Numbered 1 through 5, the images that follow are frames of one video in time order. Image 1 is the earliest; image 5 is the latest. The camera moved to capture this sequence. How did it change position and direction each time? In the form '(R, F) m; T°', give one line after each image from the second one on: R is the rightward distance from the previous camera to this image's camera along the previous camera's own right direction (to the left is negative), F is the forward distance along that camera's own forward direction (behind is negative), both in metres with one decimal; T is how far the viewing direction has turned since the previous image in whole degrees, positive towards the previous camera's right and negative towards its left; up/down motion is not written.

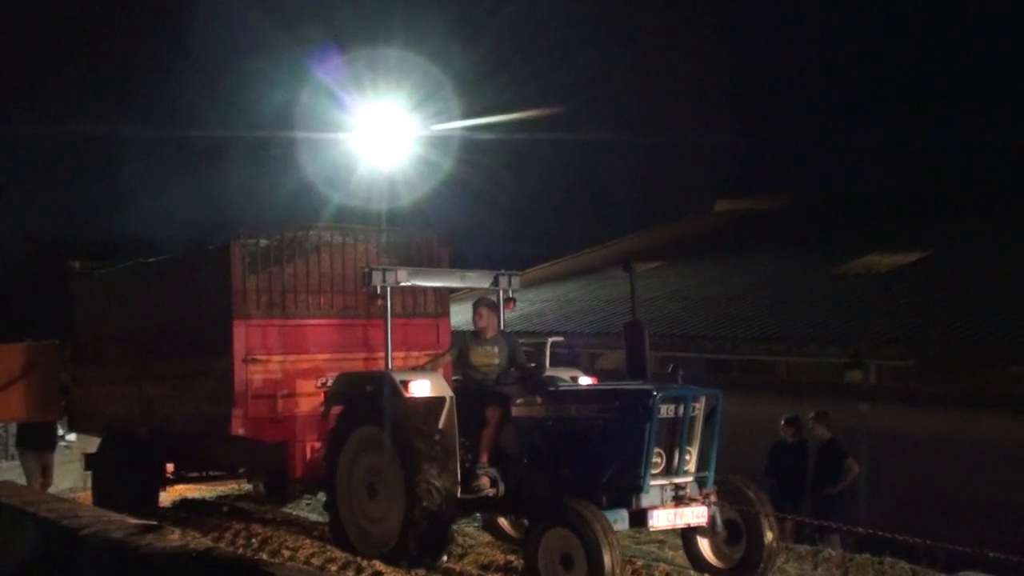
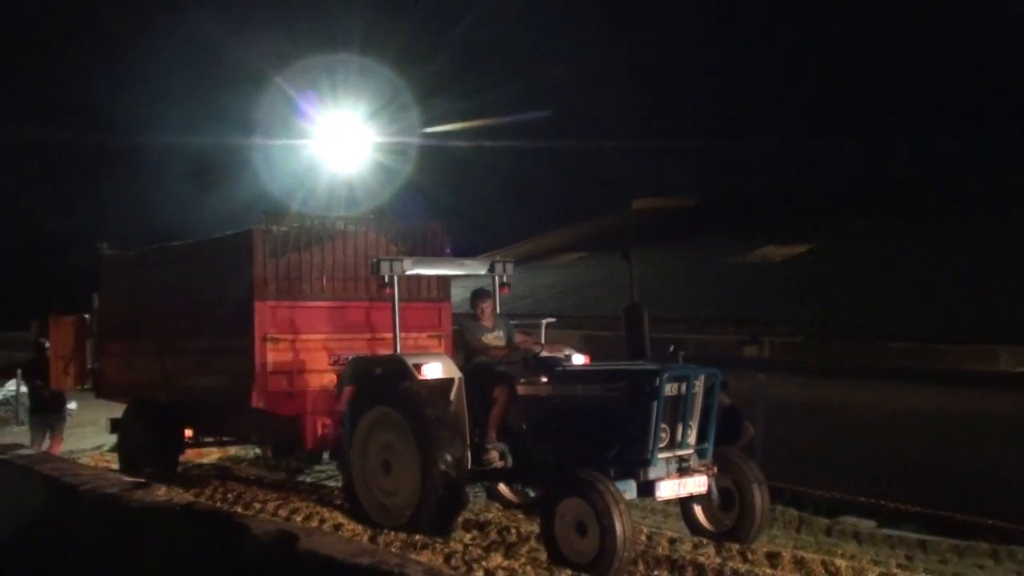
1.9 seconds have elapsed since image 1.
(-0.3, -0.4) m; +2°
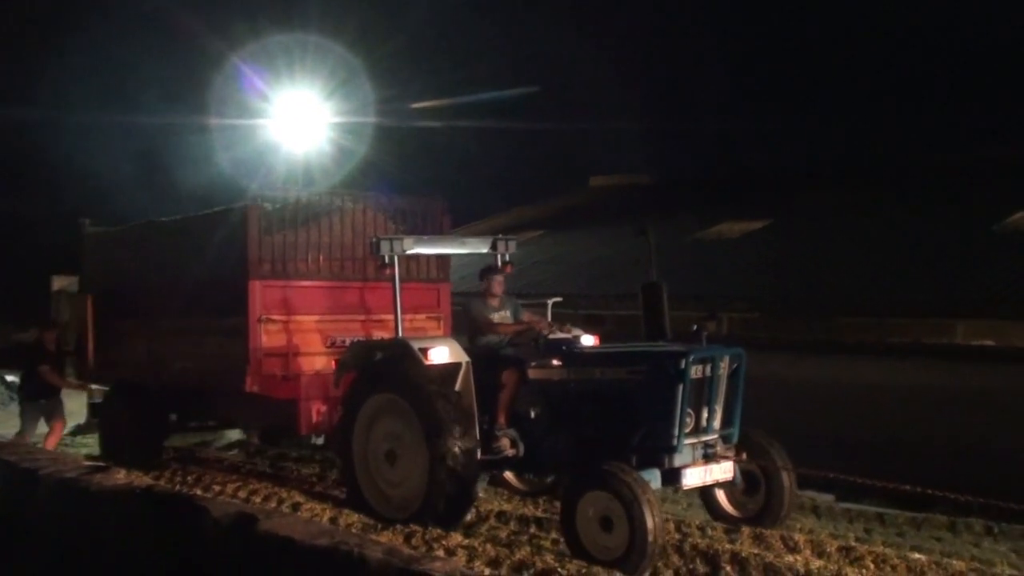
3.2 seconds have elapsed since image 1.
(-0.3, +0.4) m; +2°
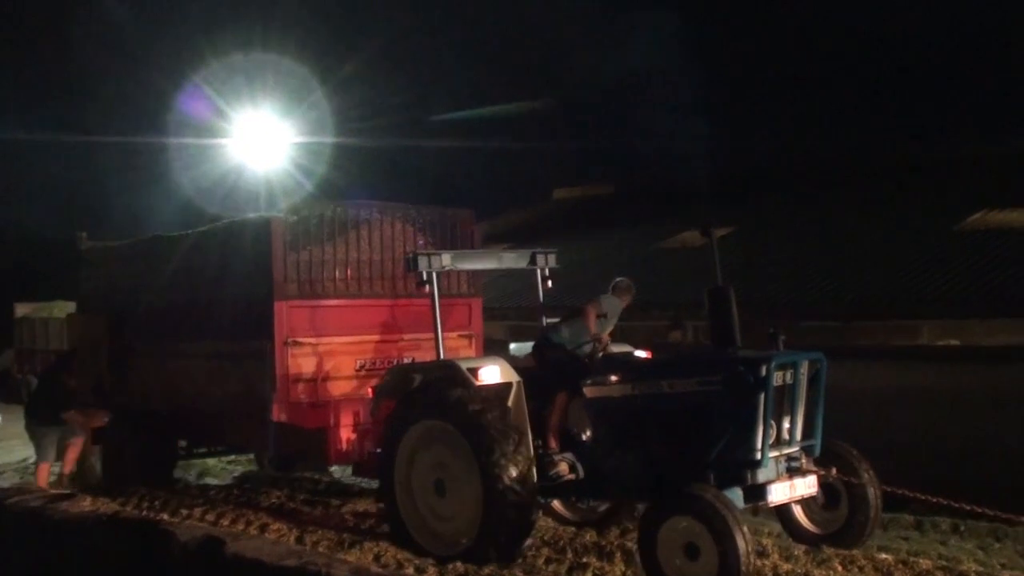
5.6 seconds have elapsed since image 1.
(-0.5, +0.5) m; +2°
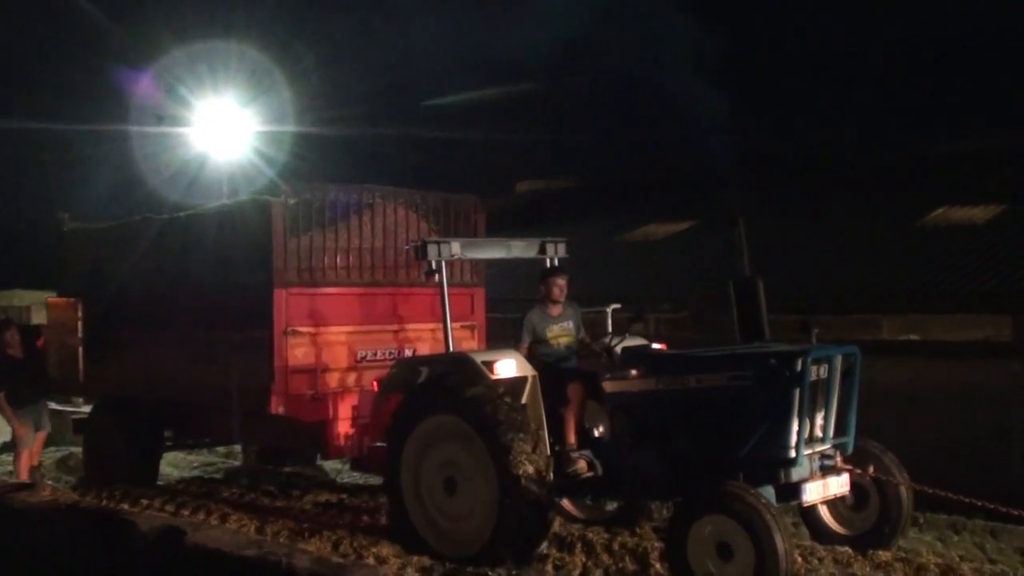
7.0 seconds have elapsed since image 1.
(-0.3, +0.3) m; +2°
